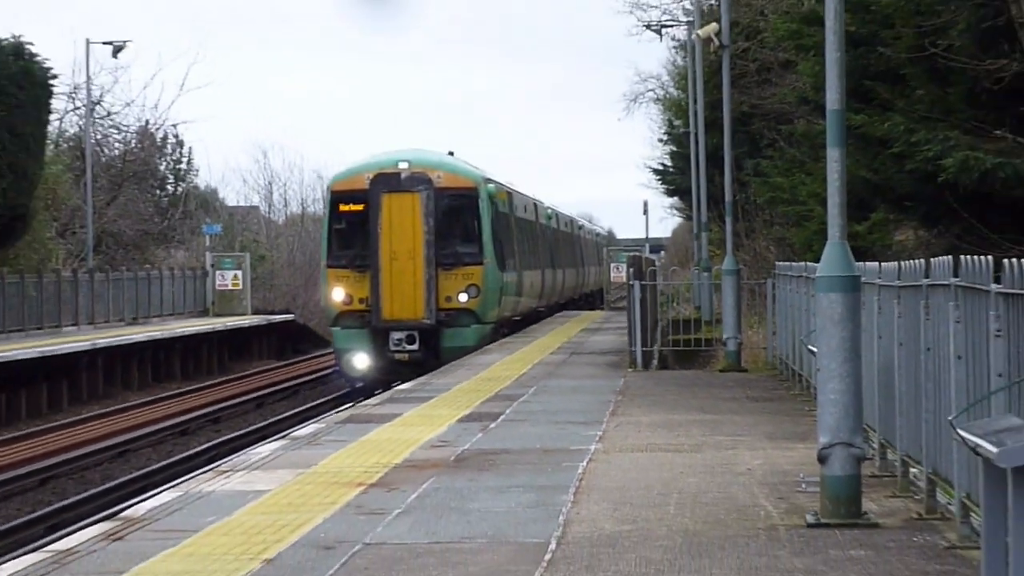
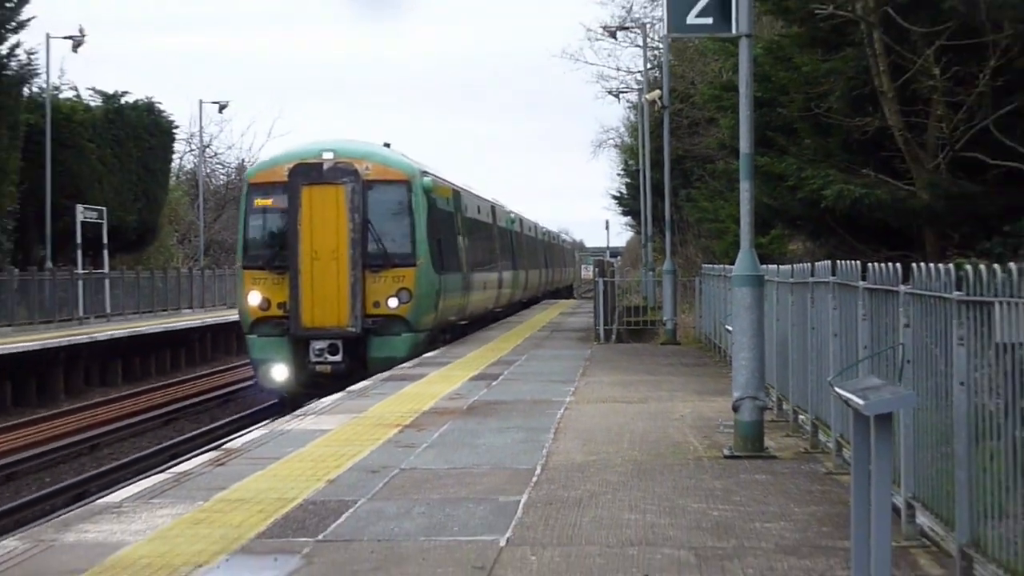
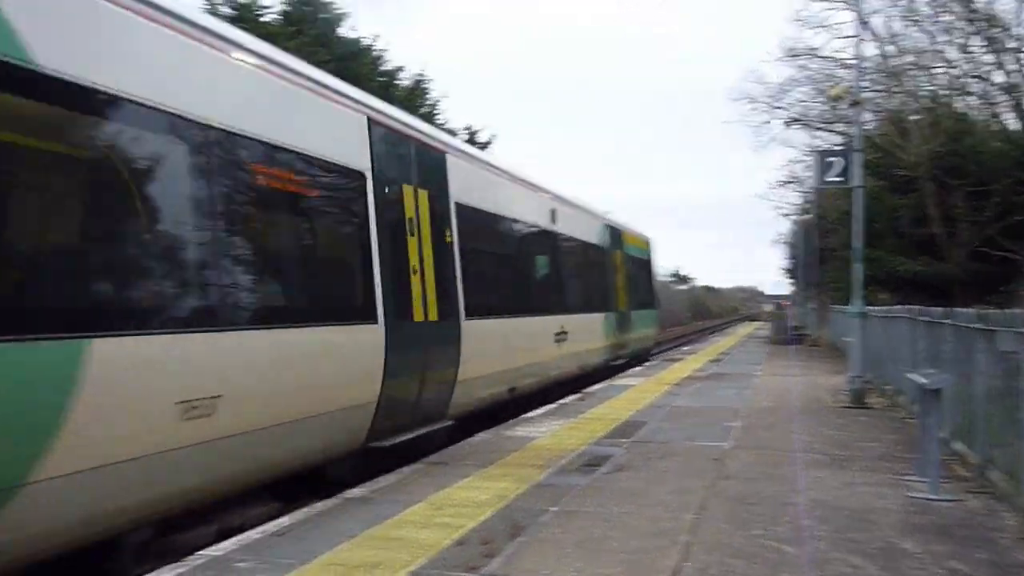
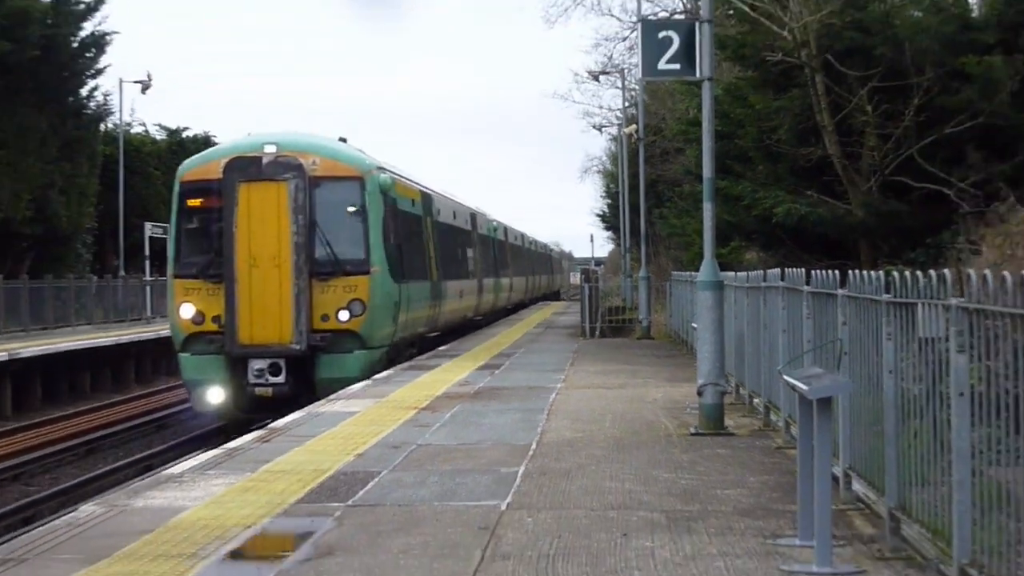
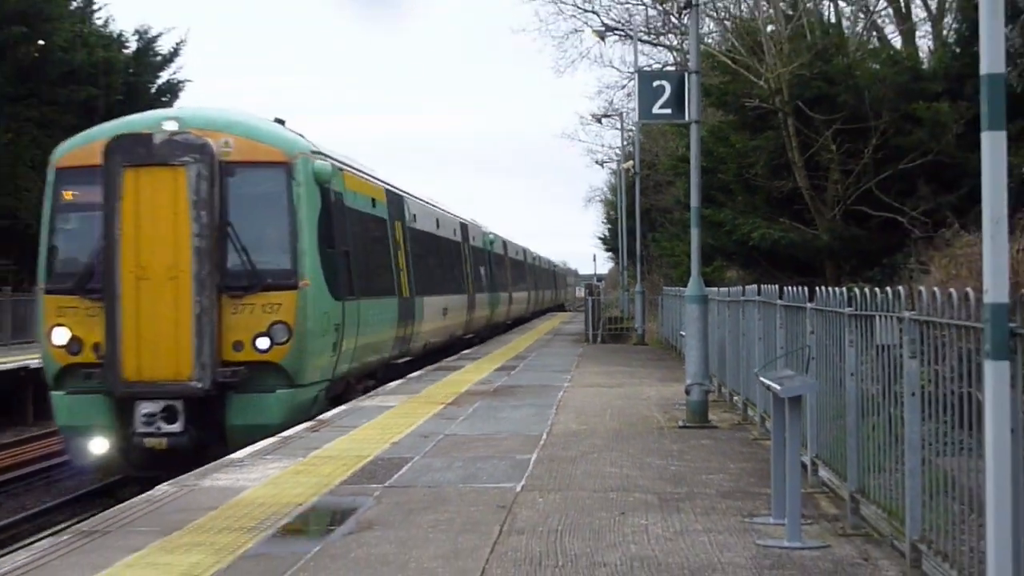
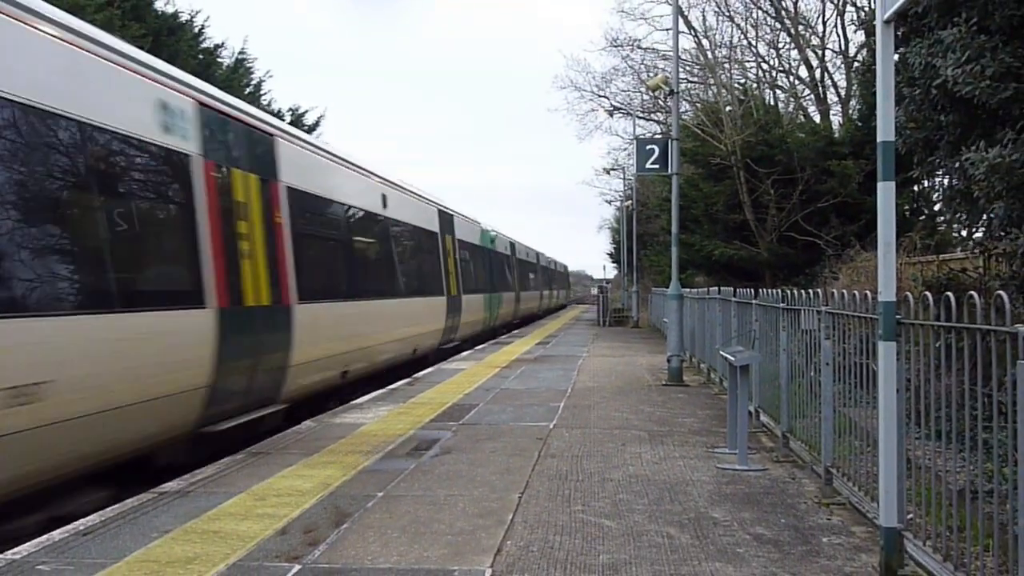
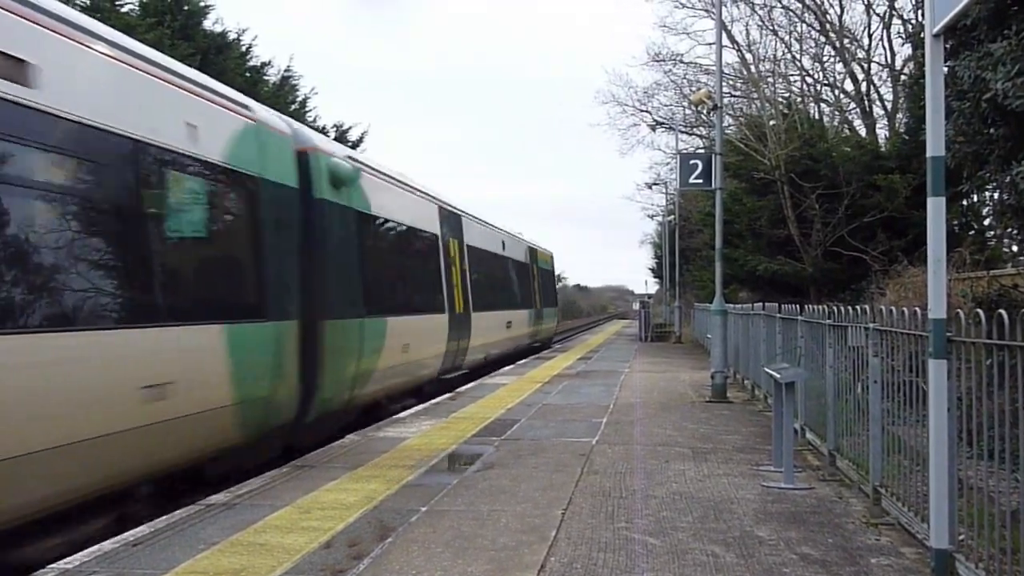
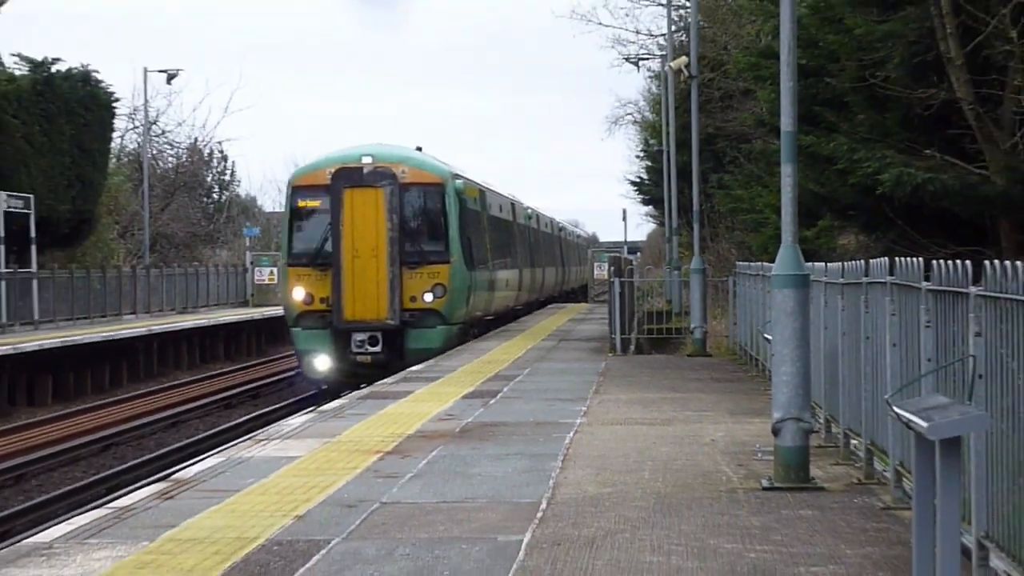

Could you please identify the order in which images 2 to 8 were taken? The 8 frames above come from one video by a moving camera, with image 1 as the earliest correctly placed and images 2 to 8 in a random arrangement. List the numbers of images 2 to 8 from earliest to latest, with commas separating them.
8, 2, 4, 5, 6, 7, 3
